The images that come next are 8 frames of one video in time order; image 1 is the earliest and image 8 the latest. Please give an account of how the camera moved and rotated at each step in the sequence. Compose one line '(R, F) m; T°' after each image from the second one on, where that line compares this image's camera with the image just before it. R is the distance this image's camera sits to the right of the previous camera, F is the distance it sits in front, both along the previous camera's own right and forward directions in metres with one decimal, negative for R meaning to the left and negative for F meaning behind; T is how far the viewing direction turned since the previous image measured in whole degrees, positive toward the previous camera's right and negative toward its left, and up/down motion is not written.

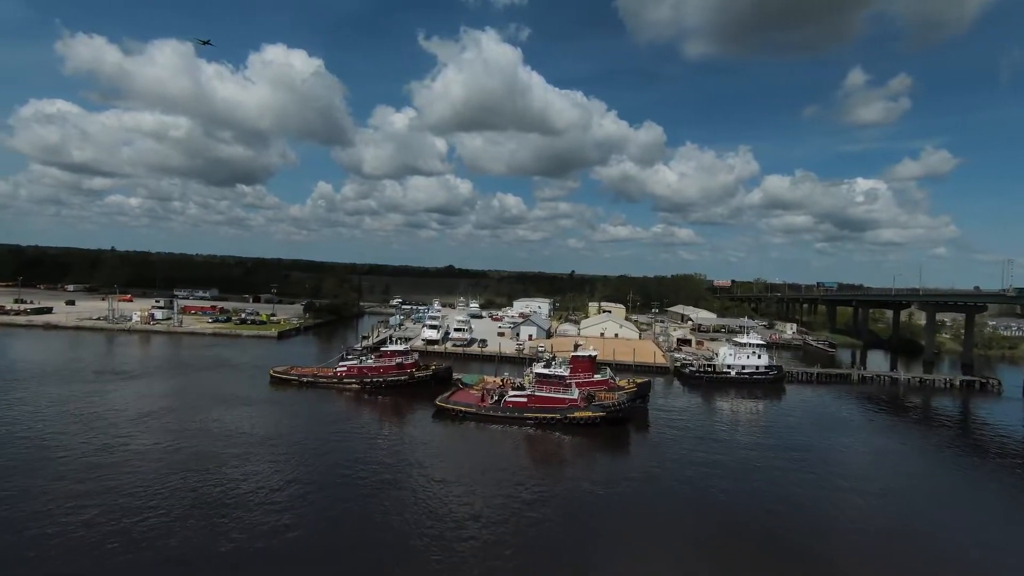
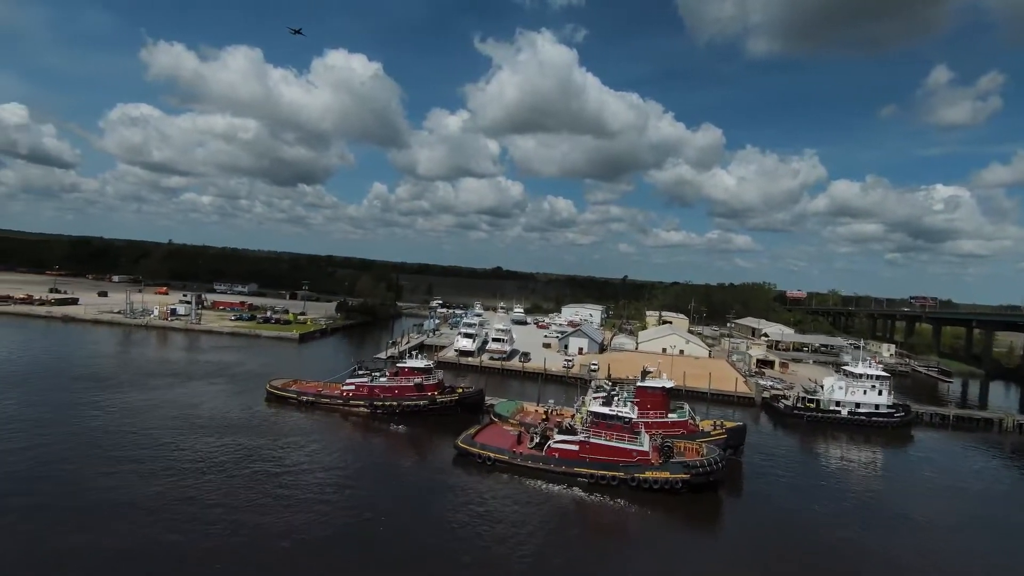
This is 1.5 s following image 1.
(-0.1, +6.3) m; -5°
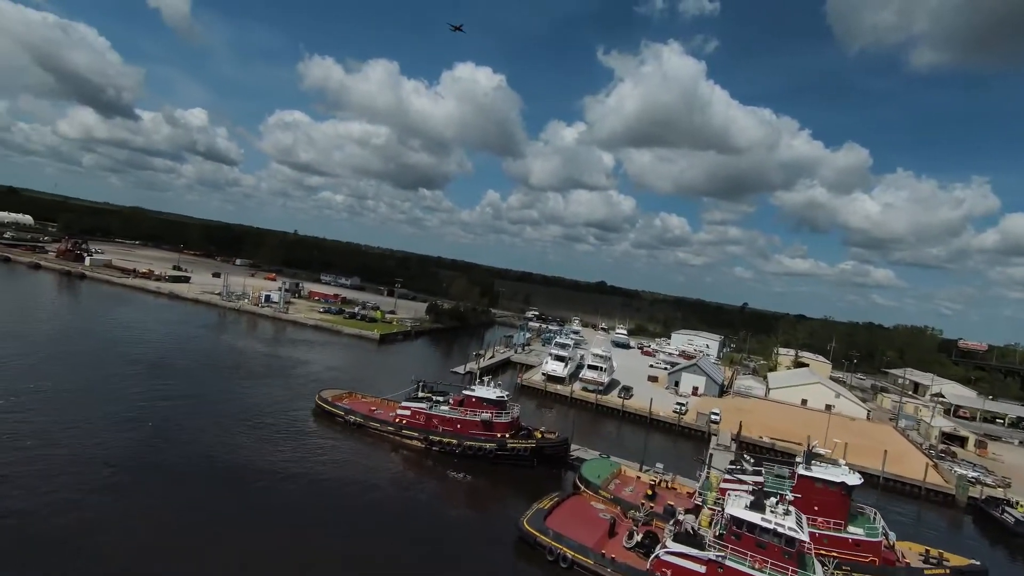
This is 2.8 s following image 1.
(-0.2, +5.6) m; -12°
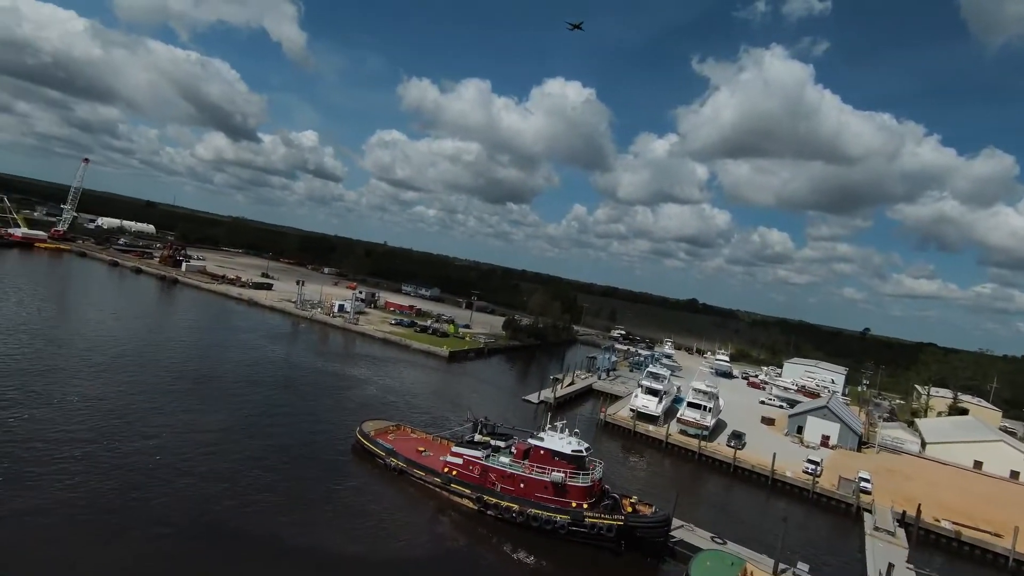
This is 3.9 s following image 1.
(0.0, +4.4) m; -9°
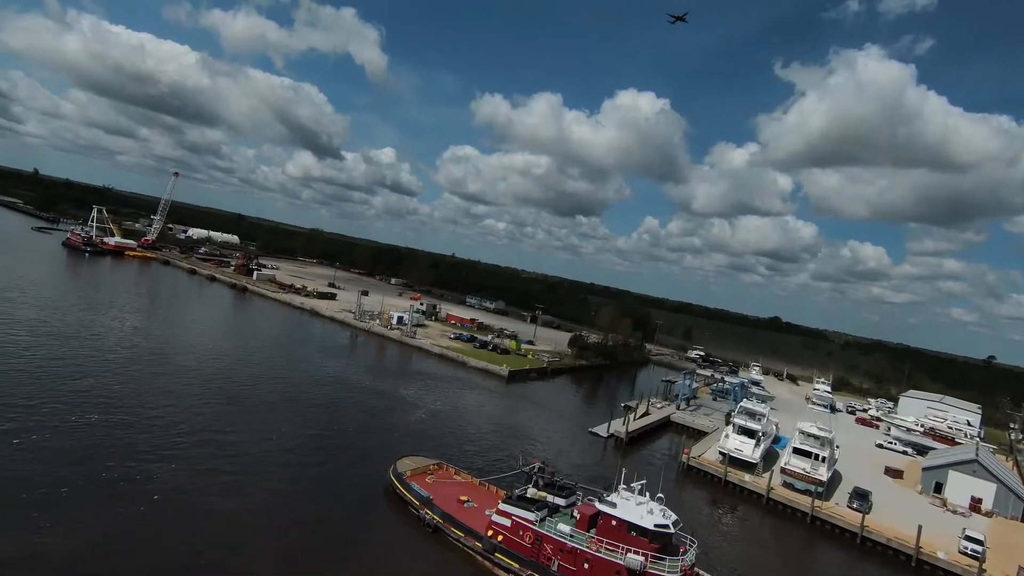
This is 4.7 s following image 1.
(+0.1, +3.2) m; -8°
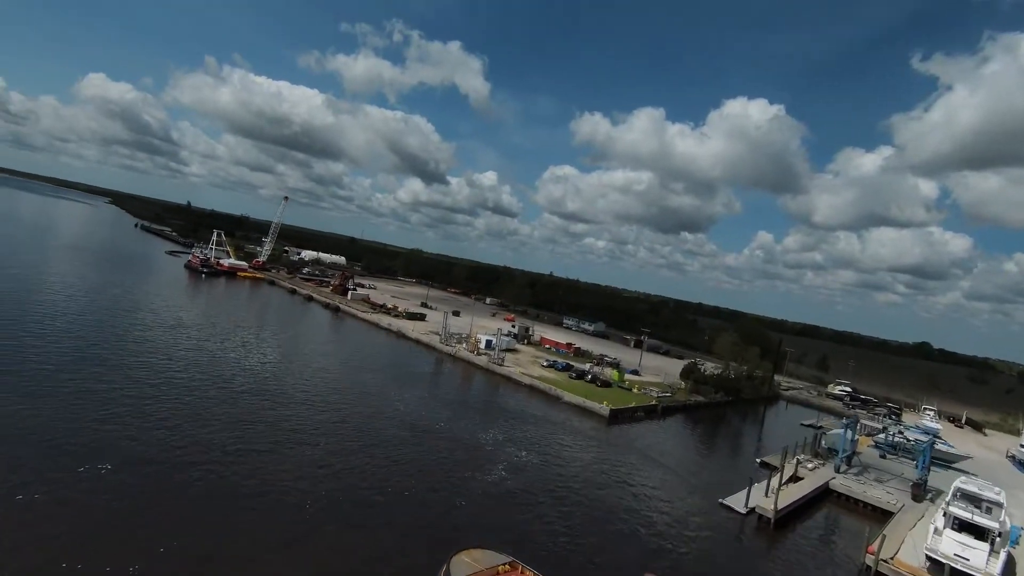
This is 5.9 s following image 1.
(-0.1, +4.7) m; -11°
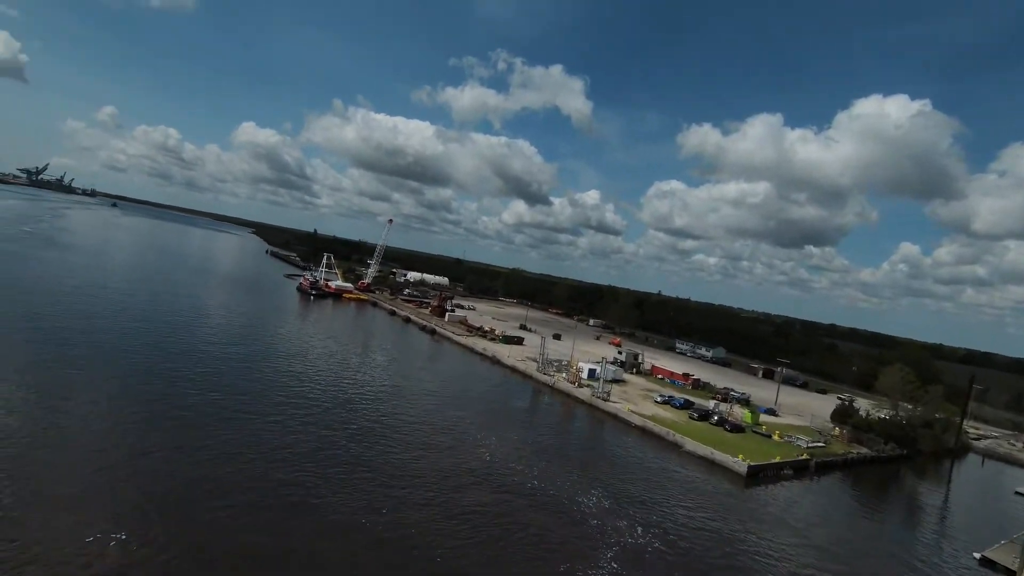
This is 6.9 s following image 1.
(-0.1, +4.1) m; -12°
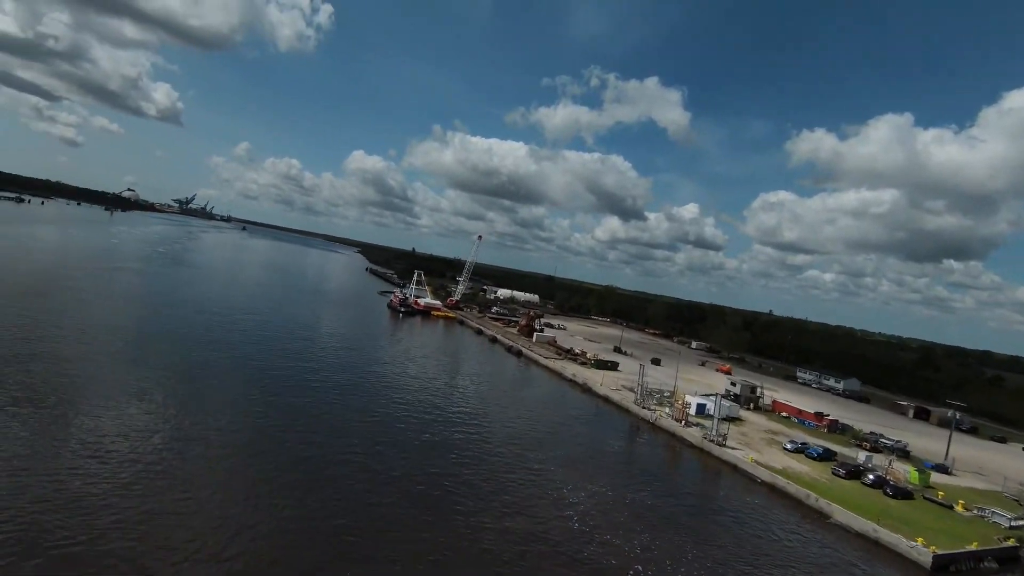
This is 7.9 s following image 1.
(0.0, +3.5) m; -10°
